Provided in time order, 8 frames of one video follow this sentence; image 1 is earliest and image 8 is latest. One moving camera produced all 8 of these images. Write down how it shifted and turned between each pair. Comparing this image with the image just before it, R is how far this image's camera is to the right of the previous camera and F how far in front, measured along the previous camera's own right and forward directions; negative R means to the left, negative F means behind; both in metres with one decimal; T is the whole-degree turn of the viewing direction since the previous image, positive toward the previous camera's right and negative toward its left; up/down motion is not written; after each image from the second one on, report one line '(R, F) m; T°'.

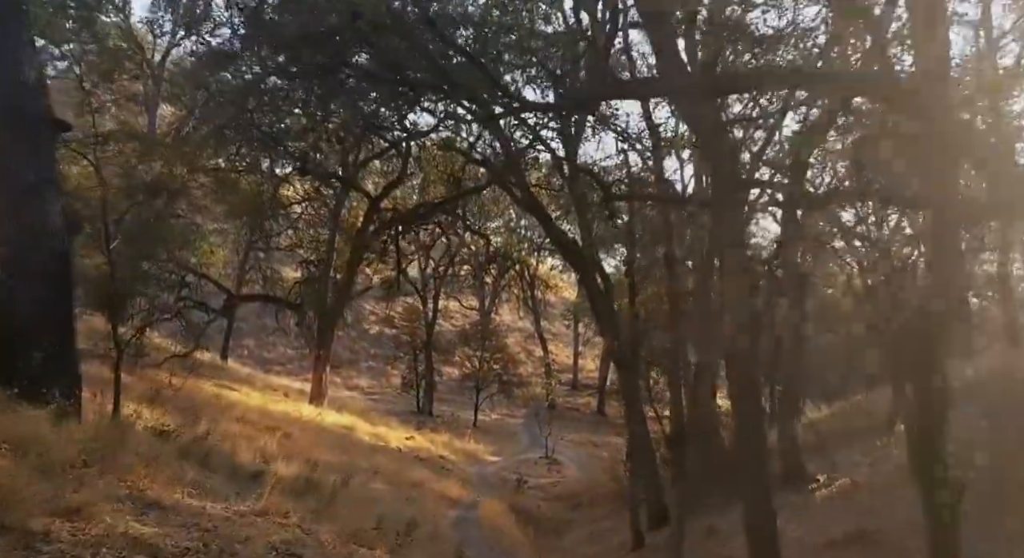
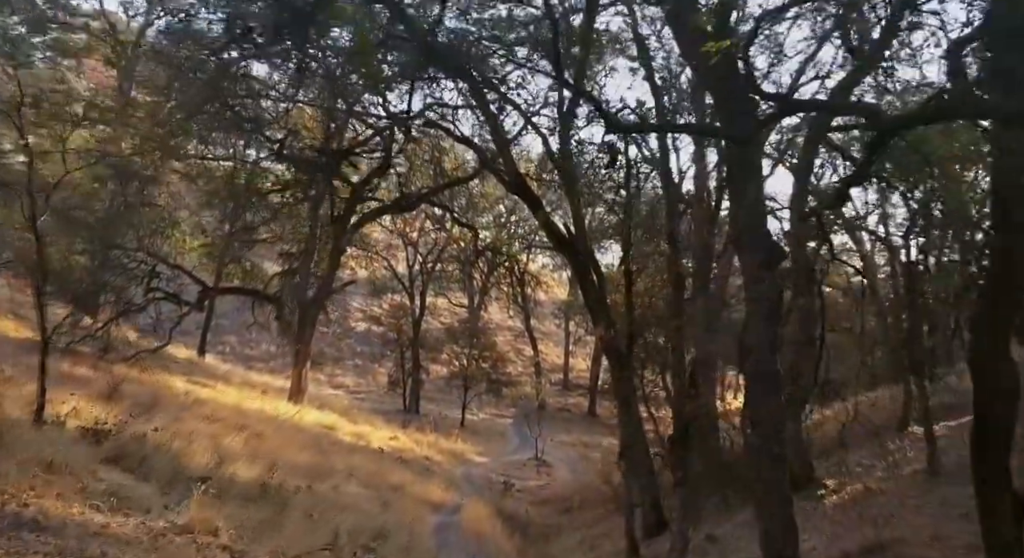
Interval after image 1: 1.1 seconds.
(+0.1, +1.0) m; 0°
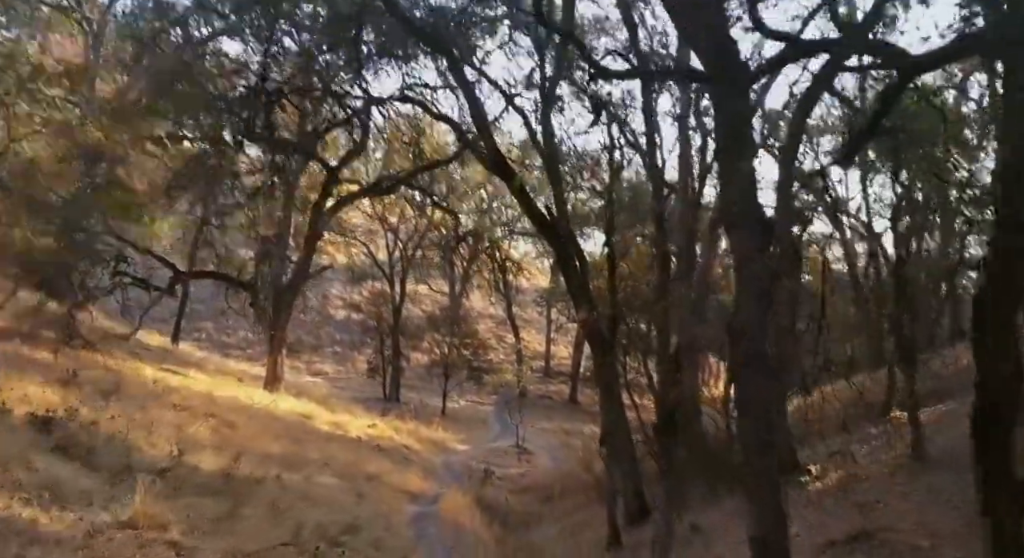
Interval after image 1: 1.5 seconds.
(0.0, +0.5) m; +1°
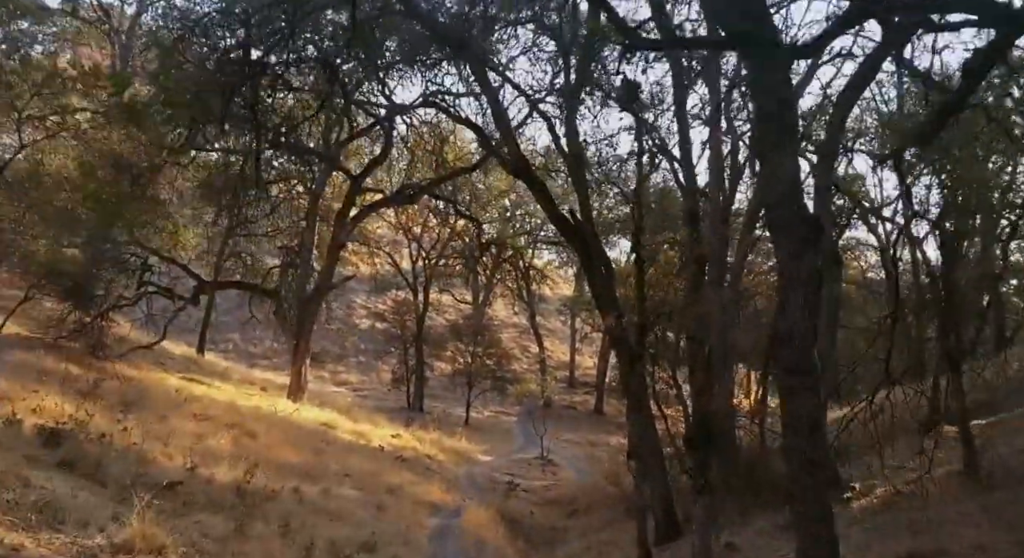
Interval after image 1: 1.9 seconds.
(0.0, +0.3) m; -1°
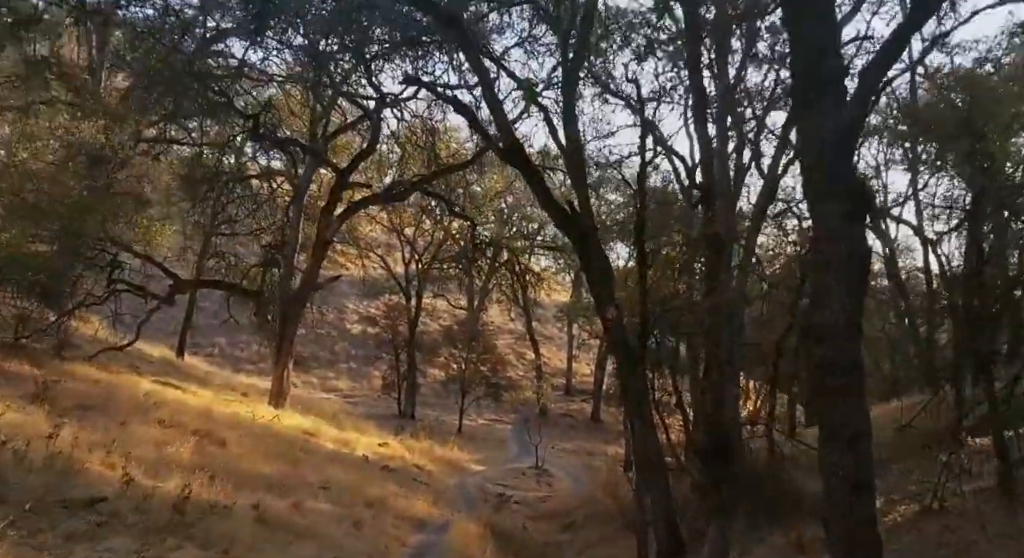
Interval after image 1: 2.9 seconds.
(+0.1, +1.1) m; 0°
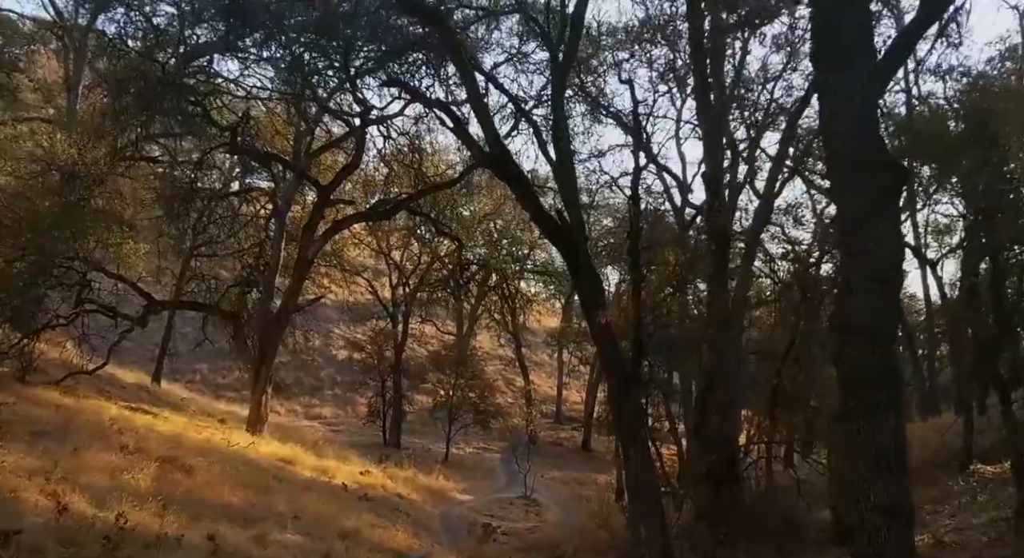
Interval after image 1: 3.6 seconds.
(+0.1, +0.8) m; 0°
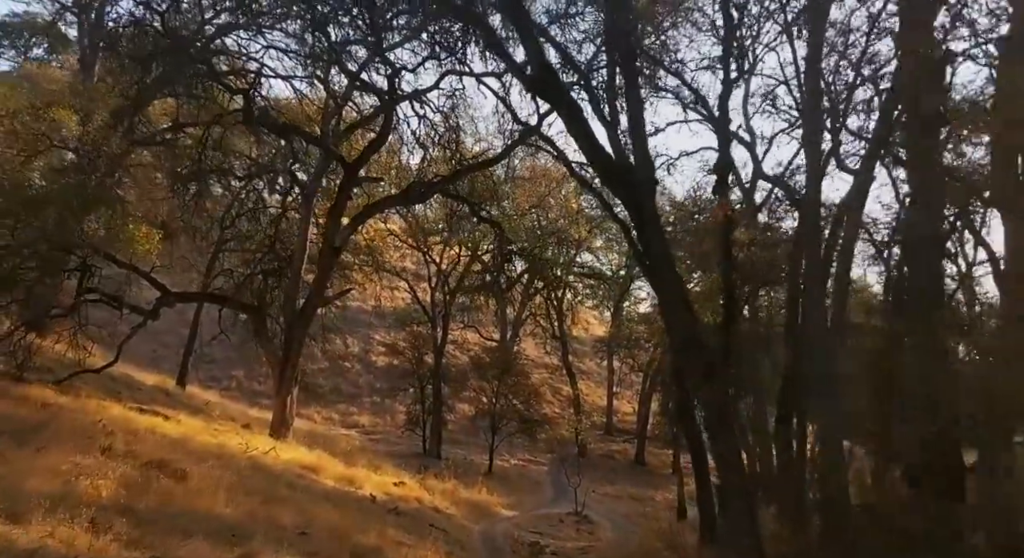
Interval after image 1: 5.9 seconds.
(-0.1, +2.1) m; -2°
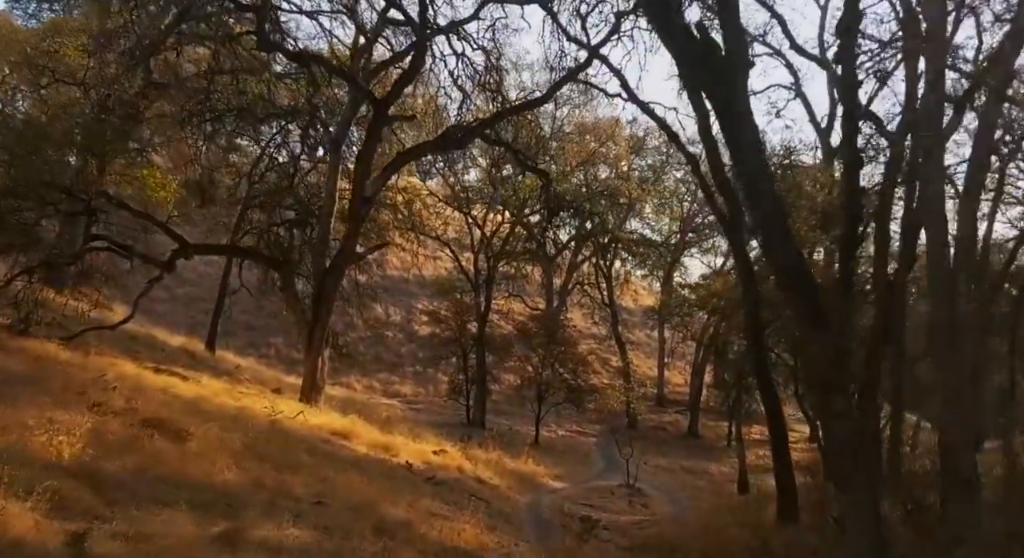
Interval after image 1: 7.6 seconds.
(0.0, +1.5) m; -2°
